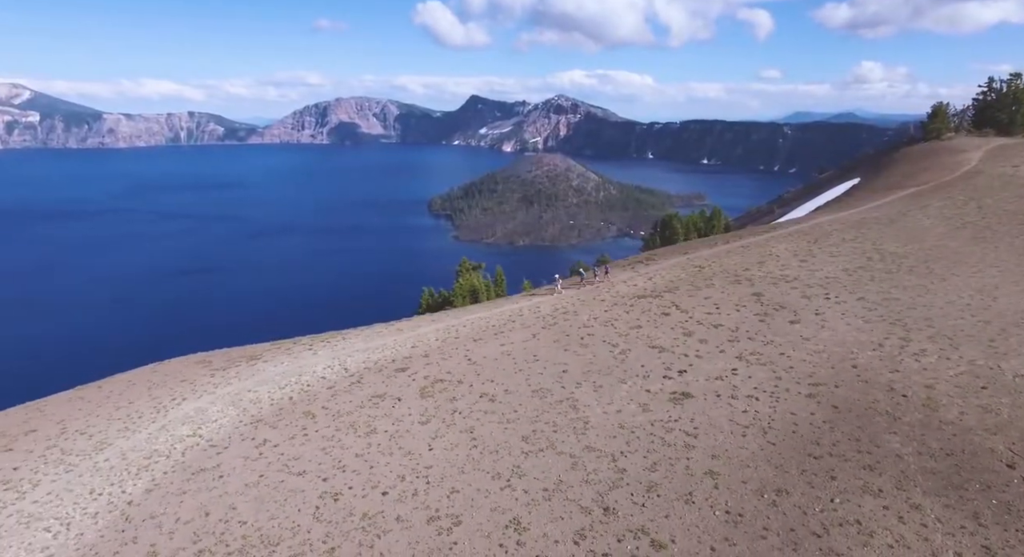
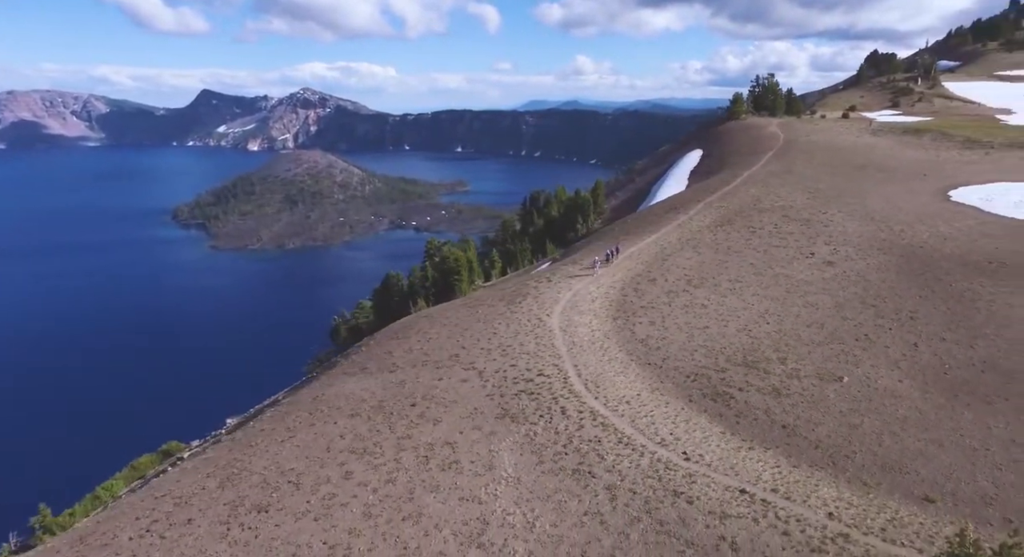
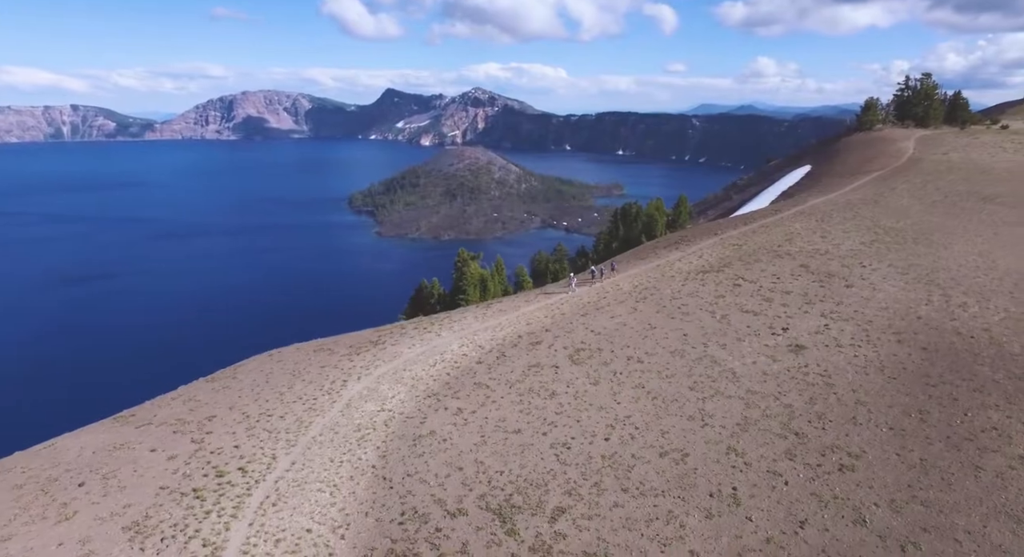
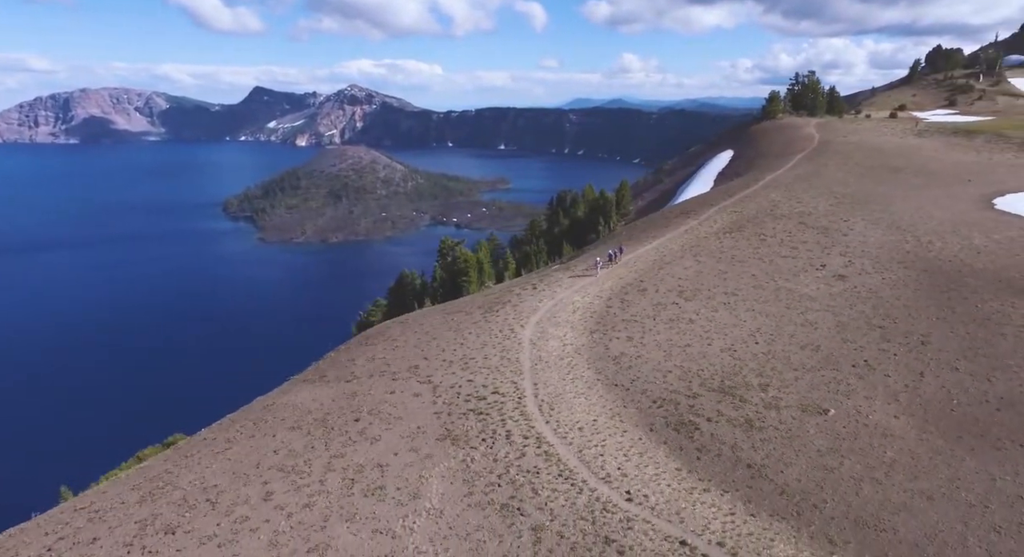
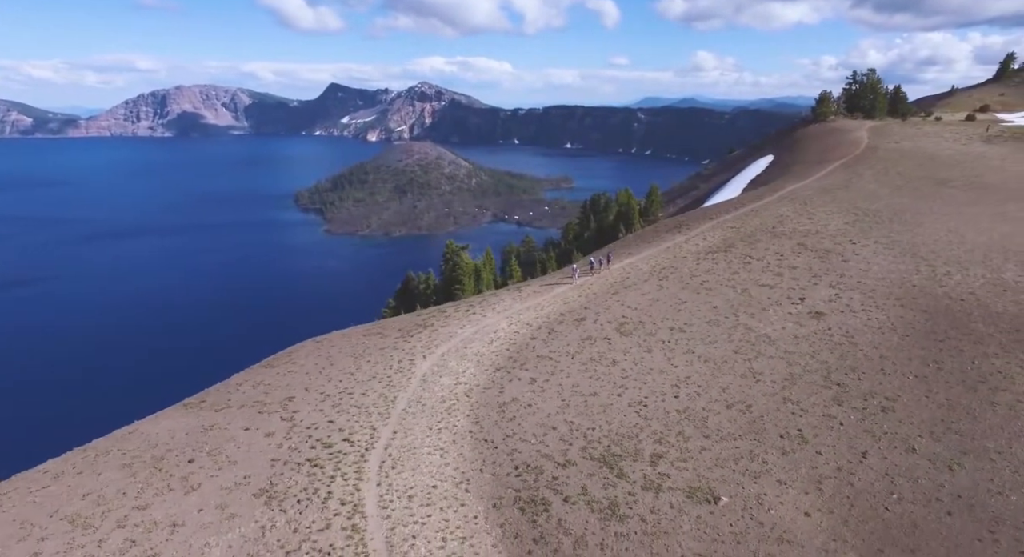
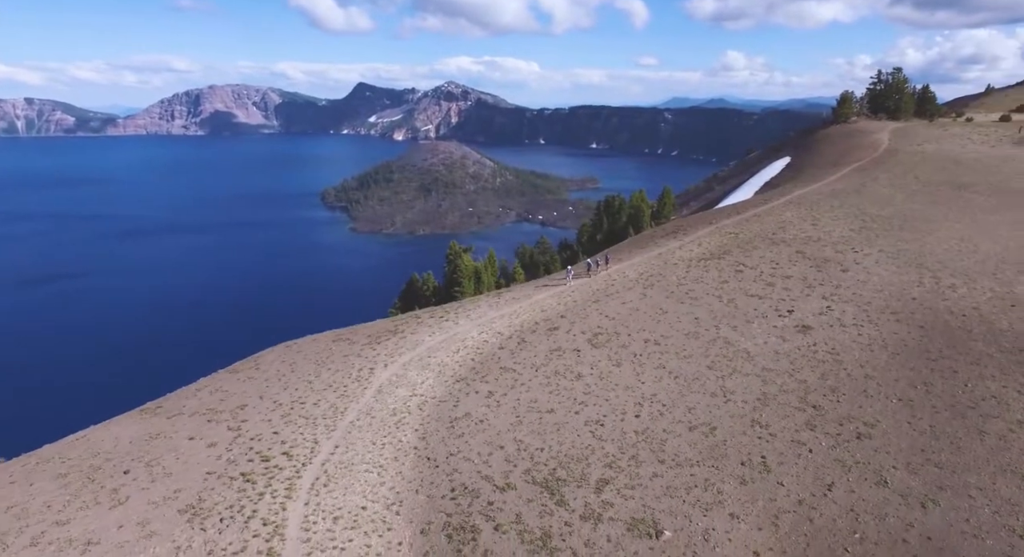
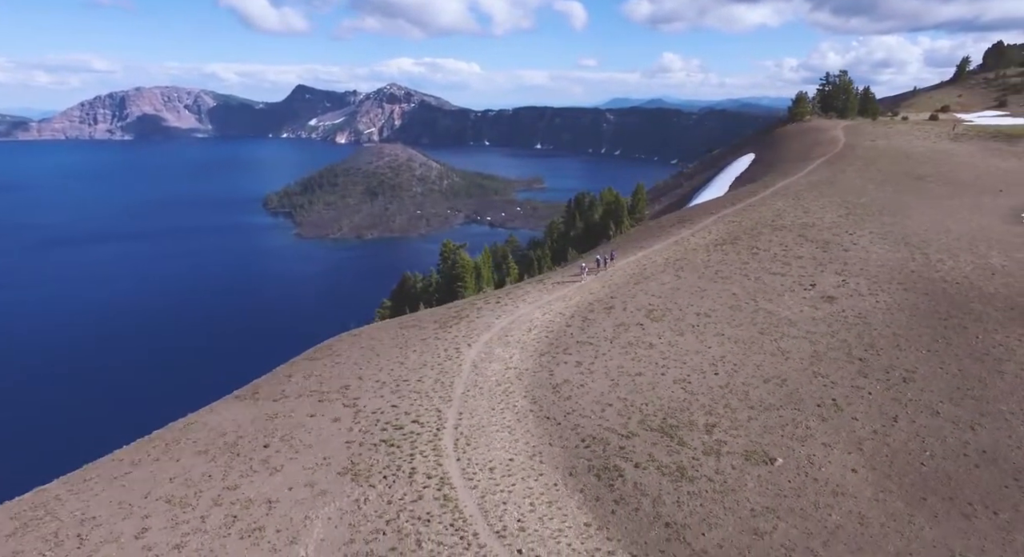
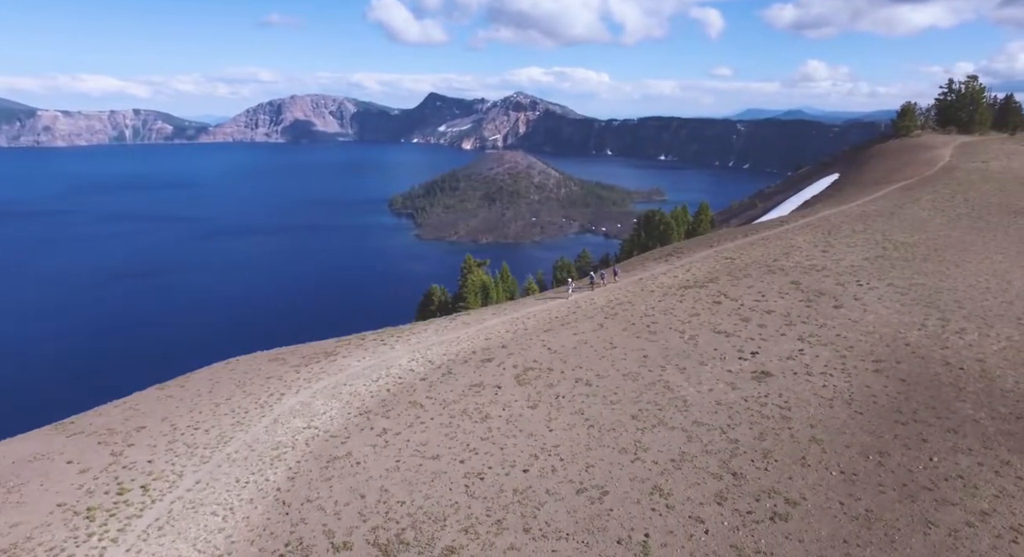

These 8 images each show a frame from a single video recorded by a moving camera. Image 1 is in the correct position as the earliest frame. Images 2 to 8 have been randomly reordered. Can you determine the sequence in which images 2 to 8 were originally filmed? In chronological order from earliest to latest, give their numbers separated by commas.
8, 3, 6, 5, 7, 4, 2
